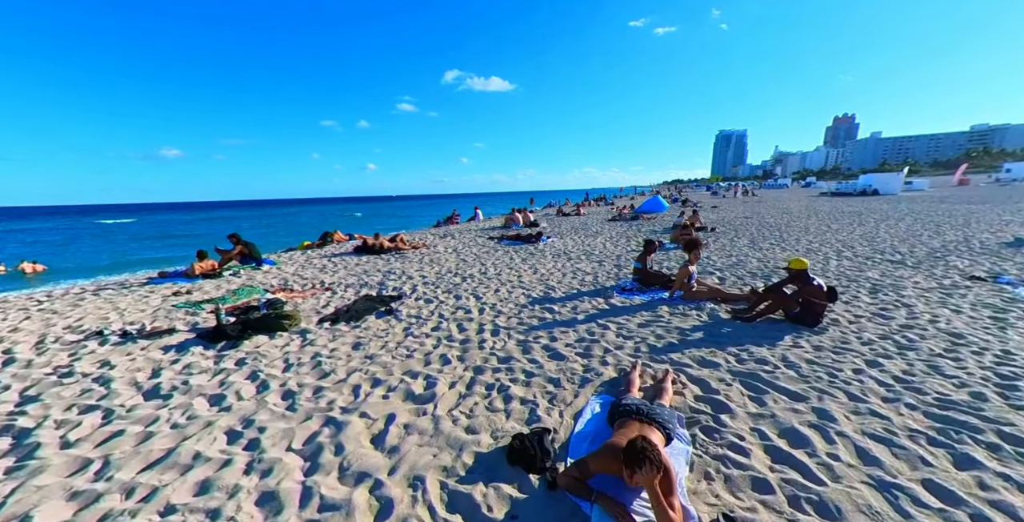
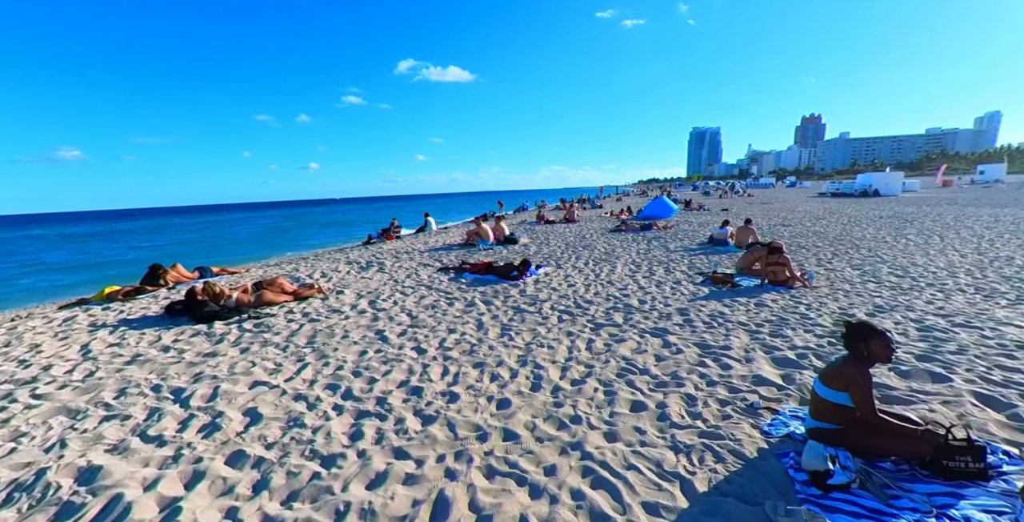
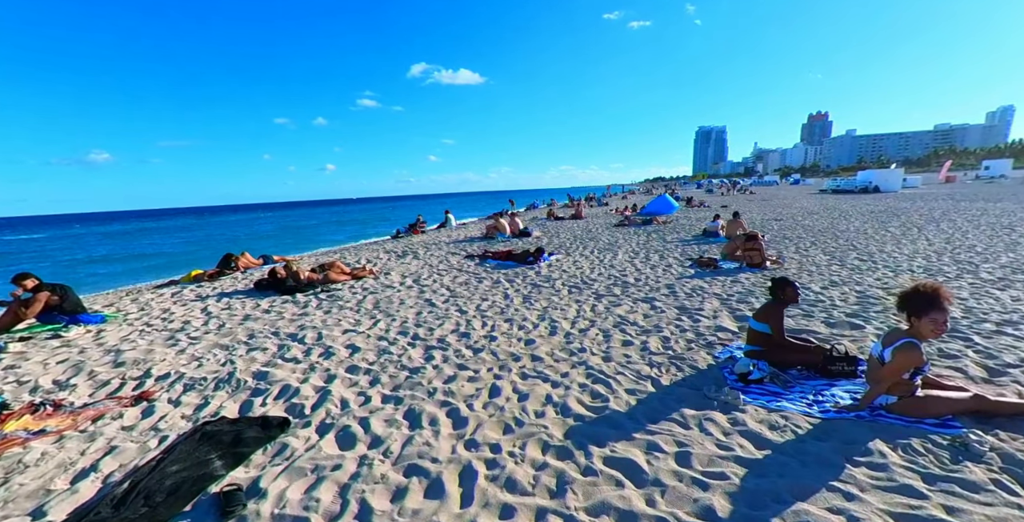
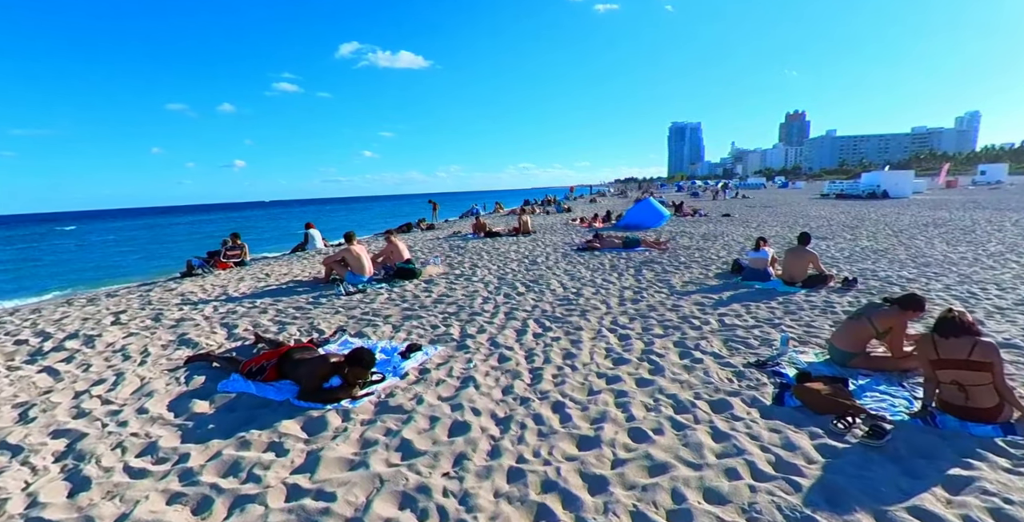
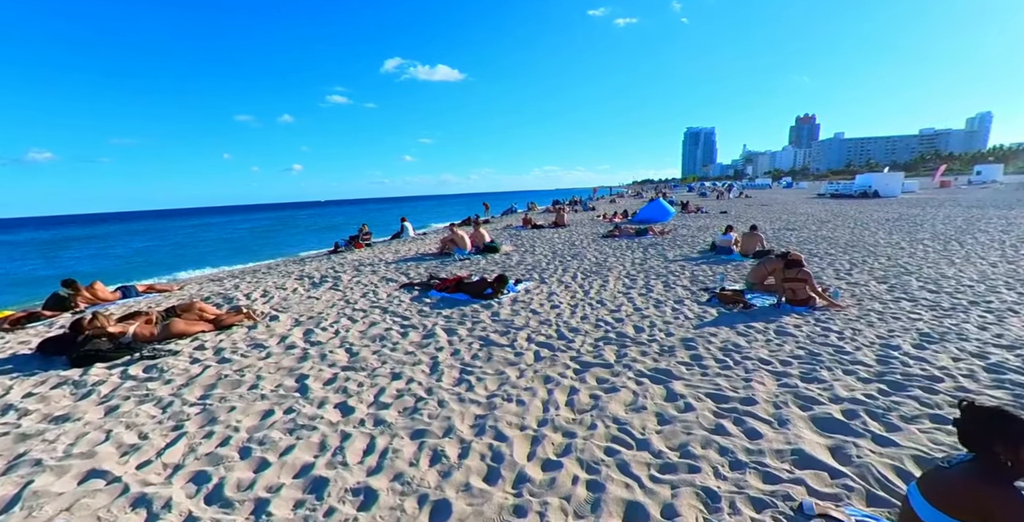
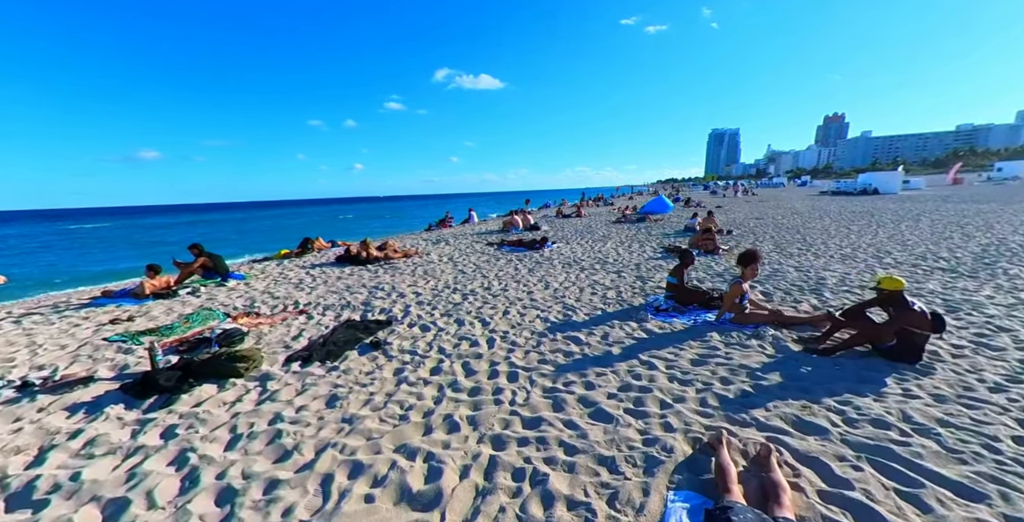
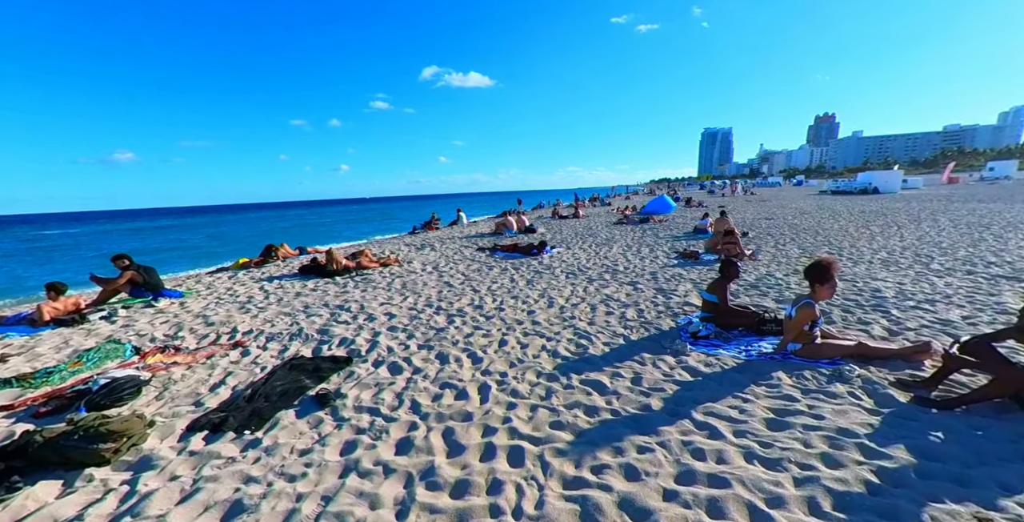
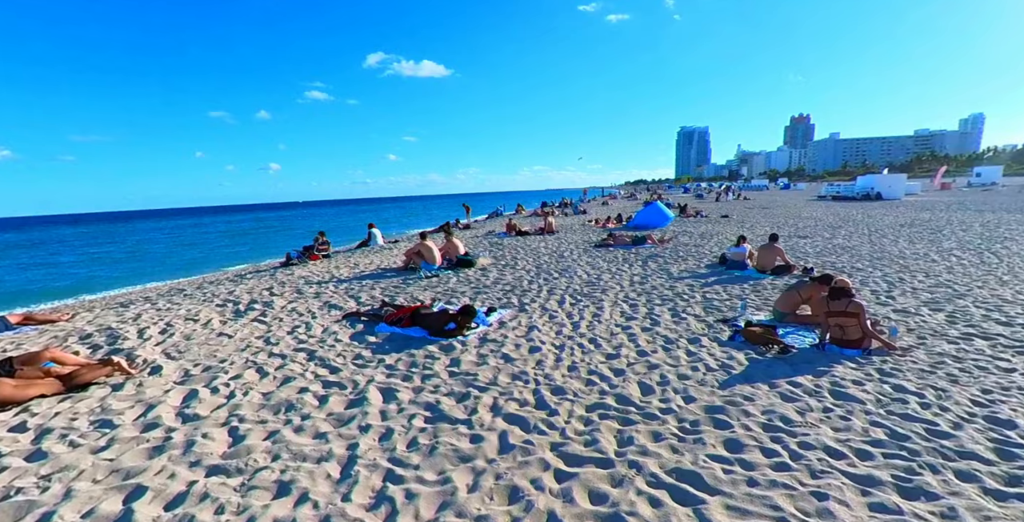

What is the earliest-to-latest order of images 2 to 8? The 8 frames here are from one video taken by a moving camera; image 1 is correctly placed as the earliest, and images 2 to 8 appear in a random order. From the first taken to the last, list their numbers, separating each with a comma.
6, 7, 3, 2, 5, 8, 4
